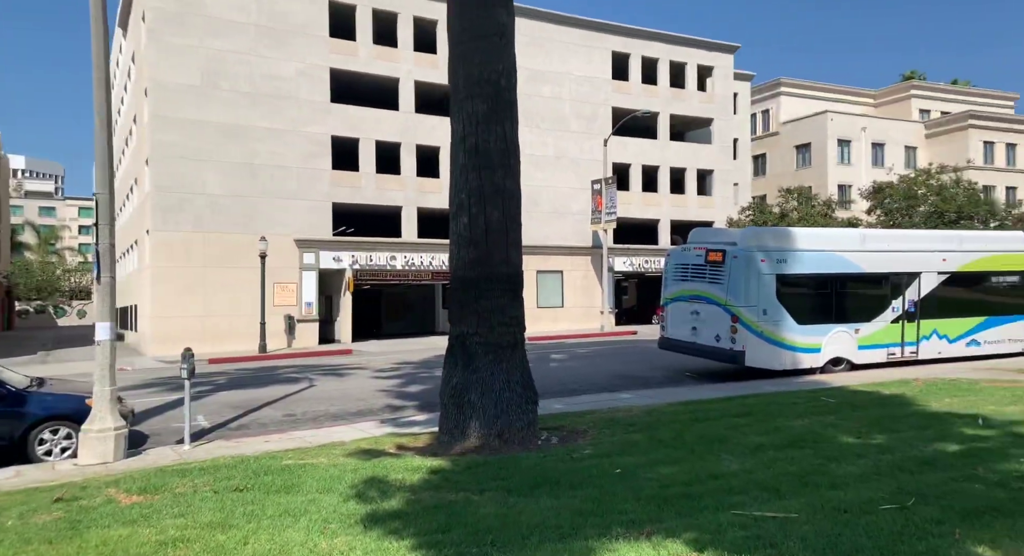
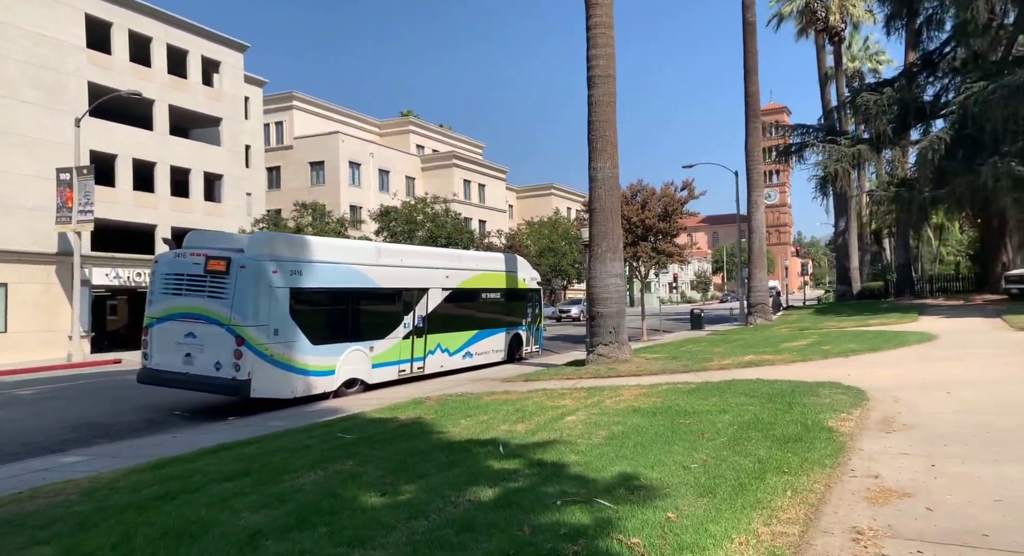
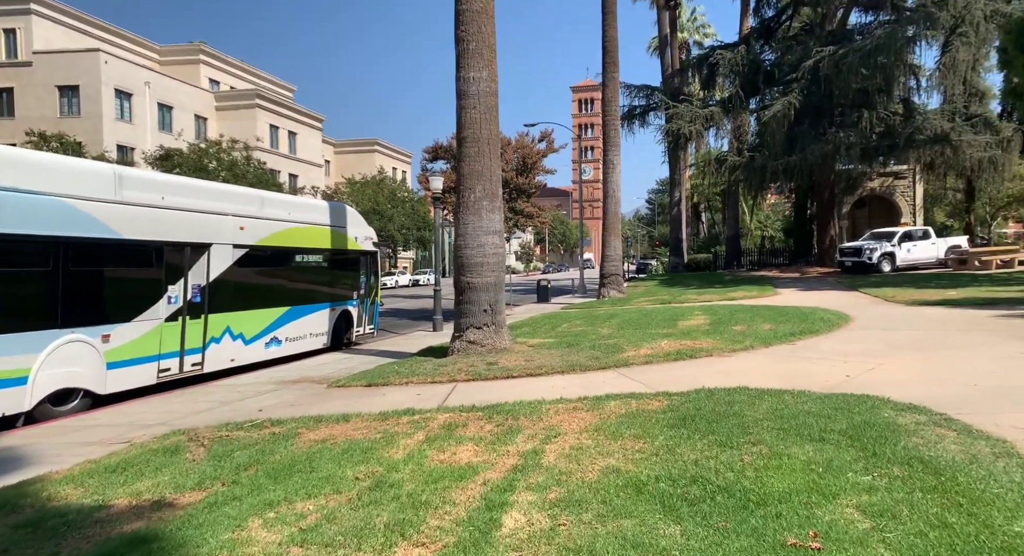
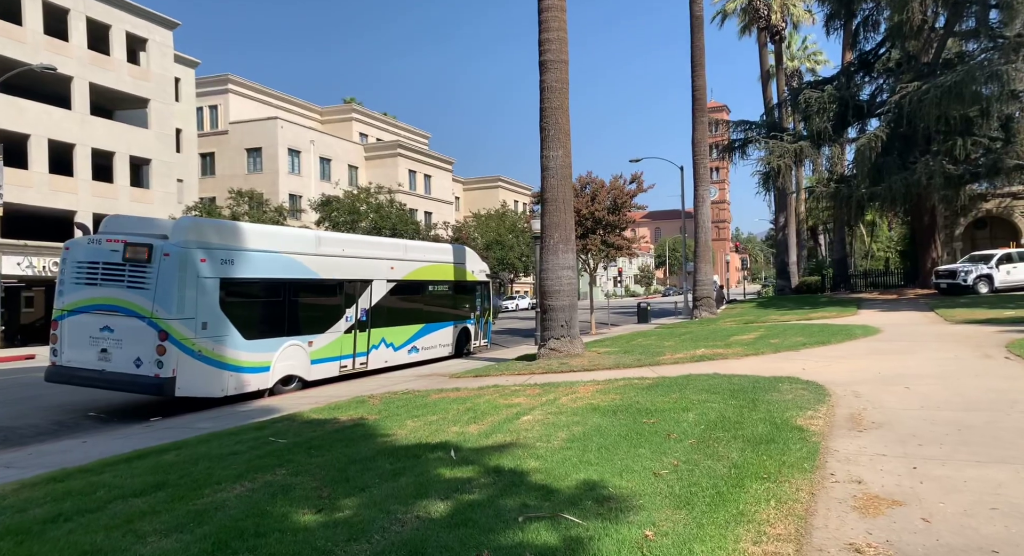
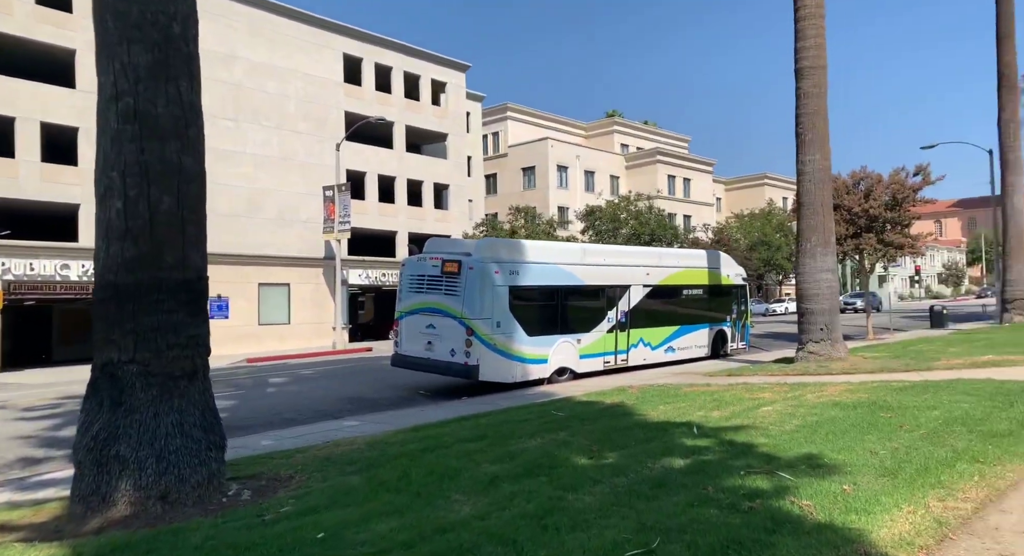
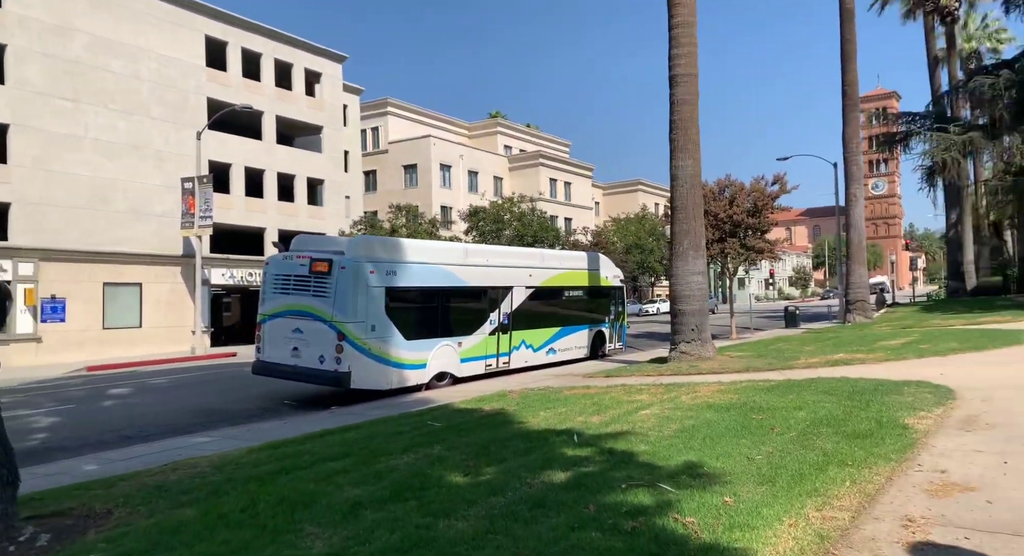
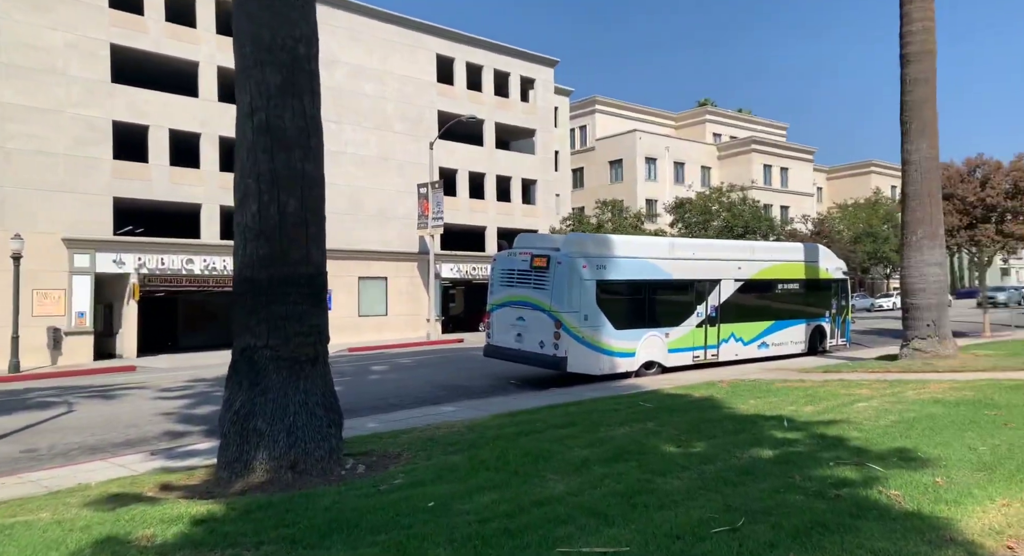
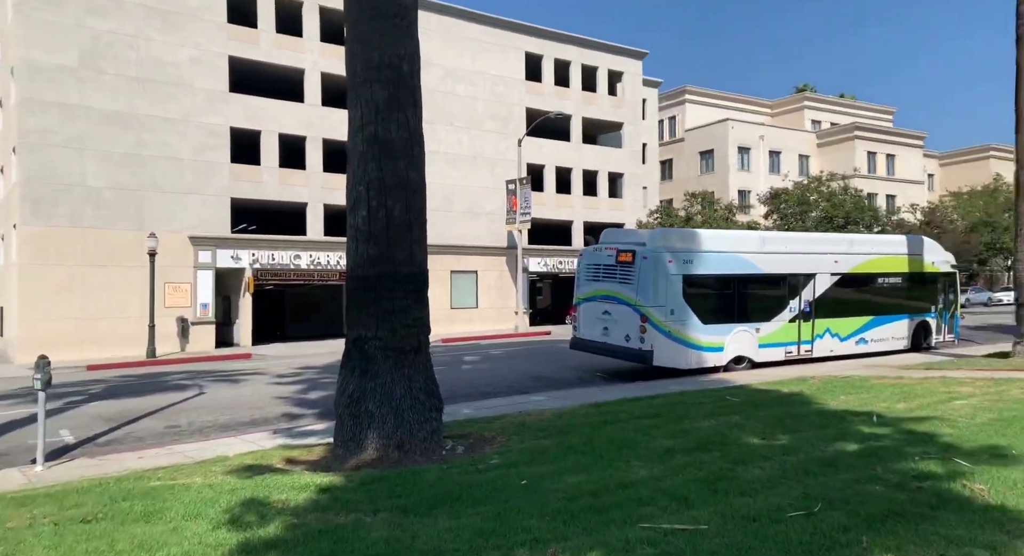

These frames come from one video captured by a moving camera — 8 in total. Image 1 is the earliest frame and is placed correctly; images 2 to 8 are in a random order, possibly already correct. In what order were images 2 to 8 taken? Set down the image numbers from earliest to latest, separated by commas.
8, 7, 5, 6, 2, 4, 3
